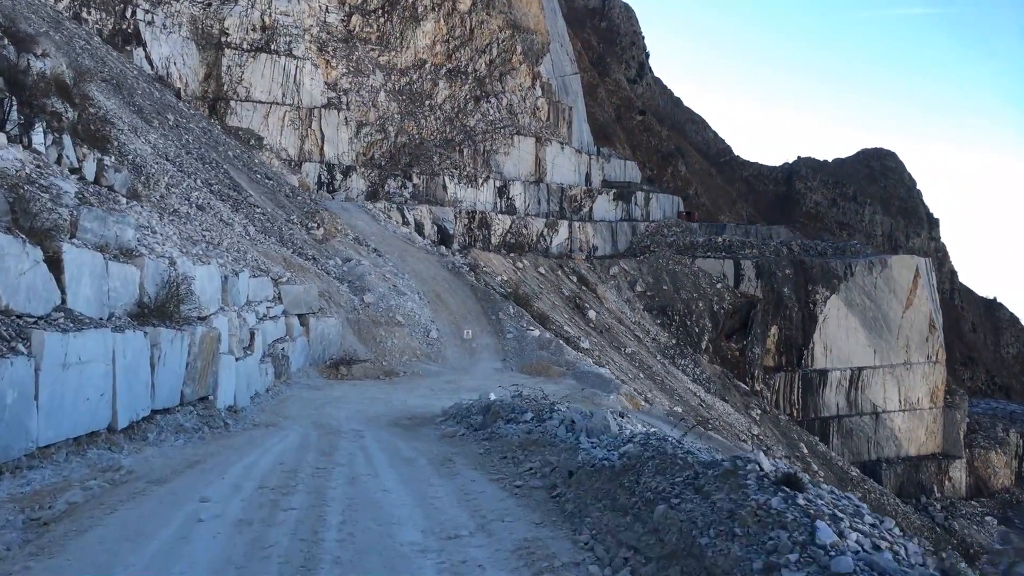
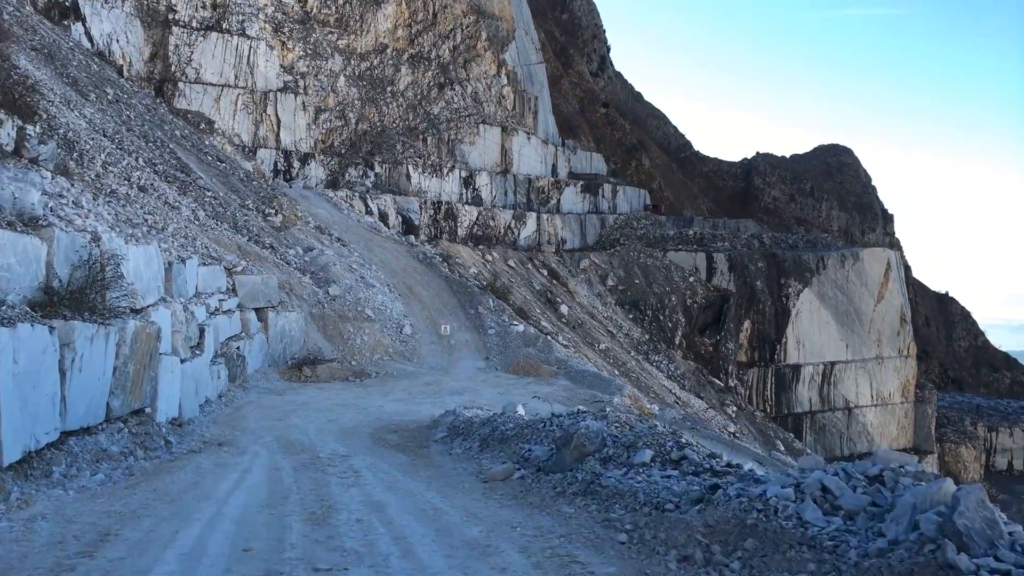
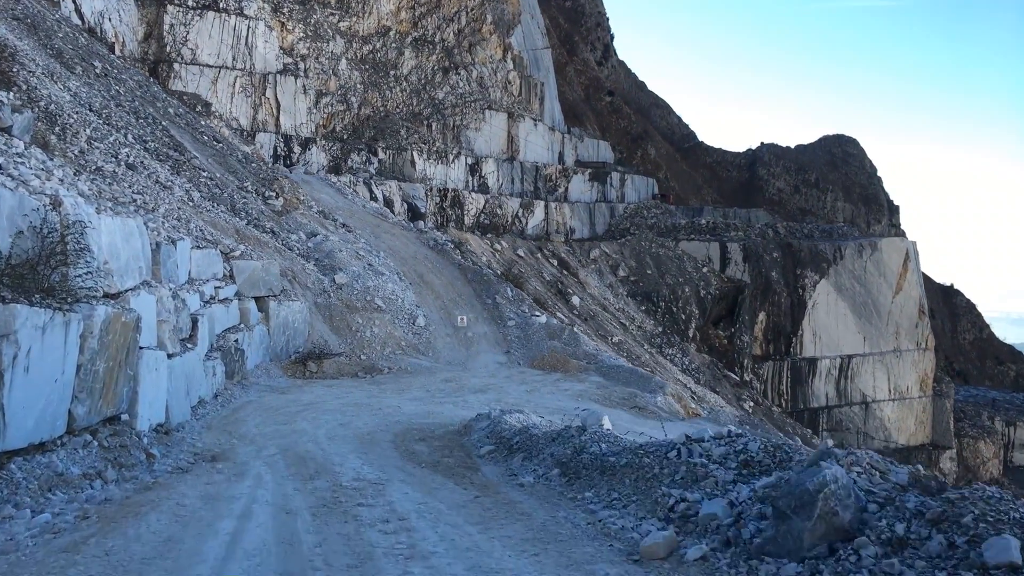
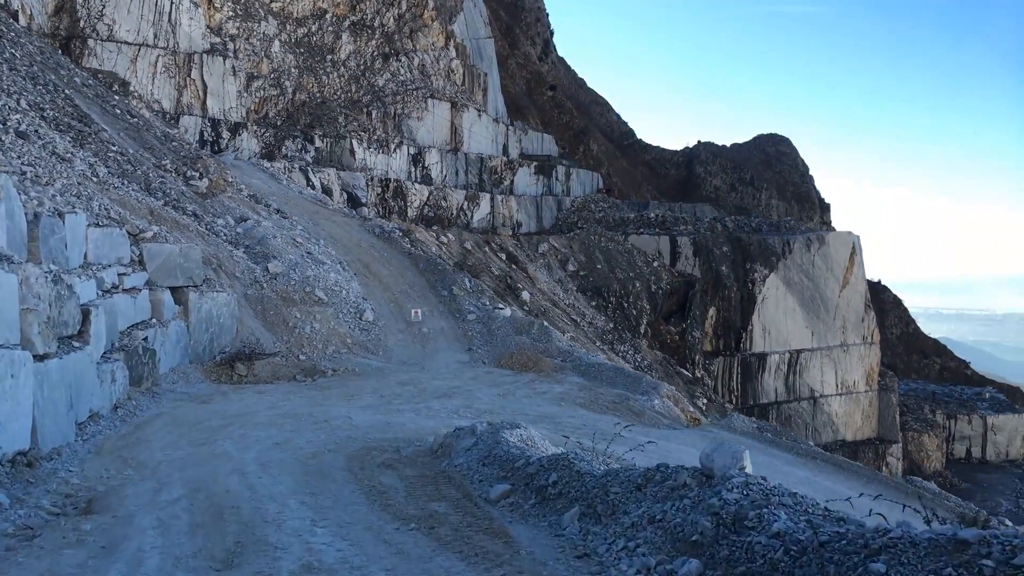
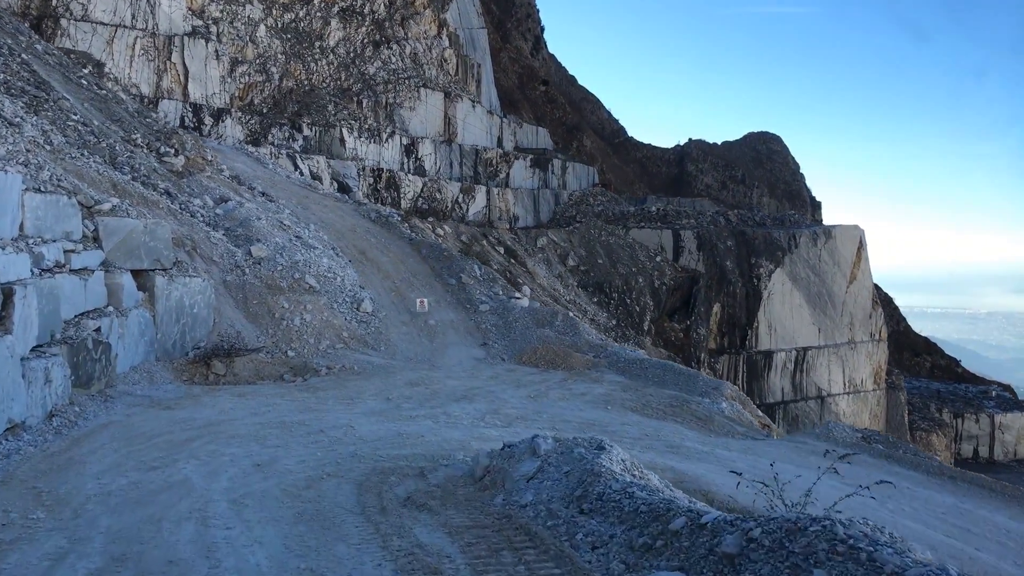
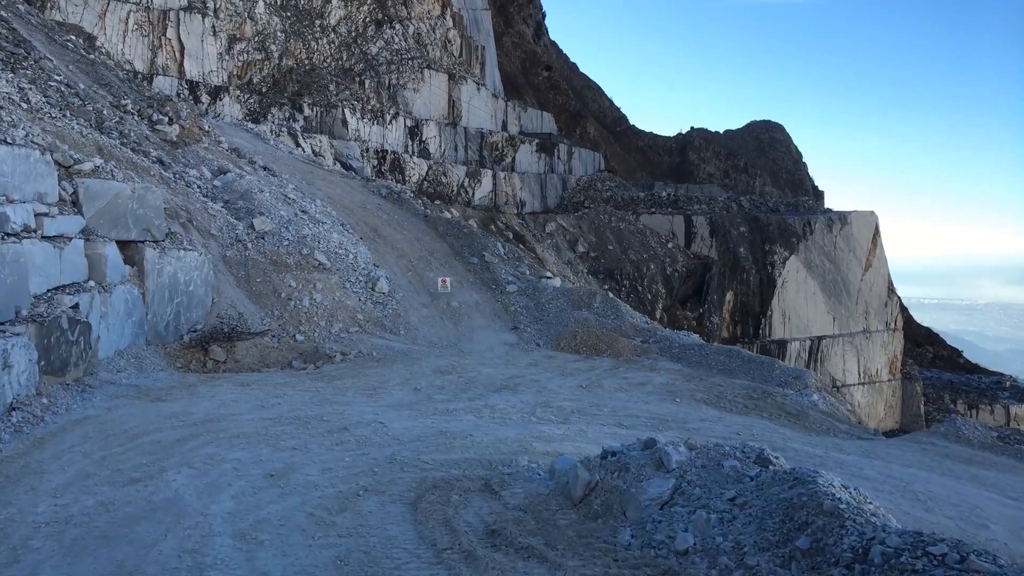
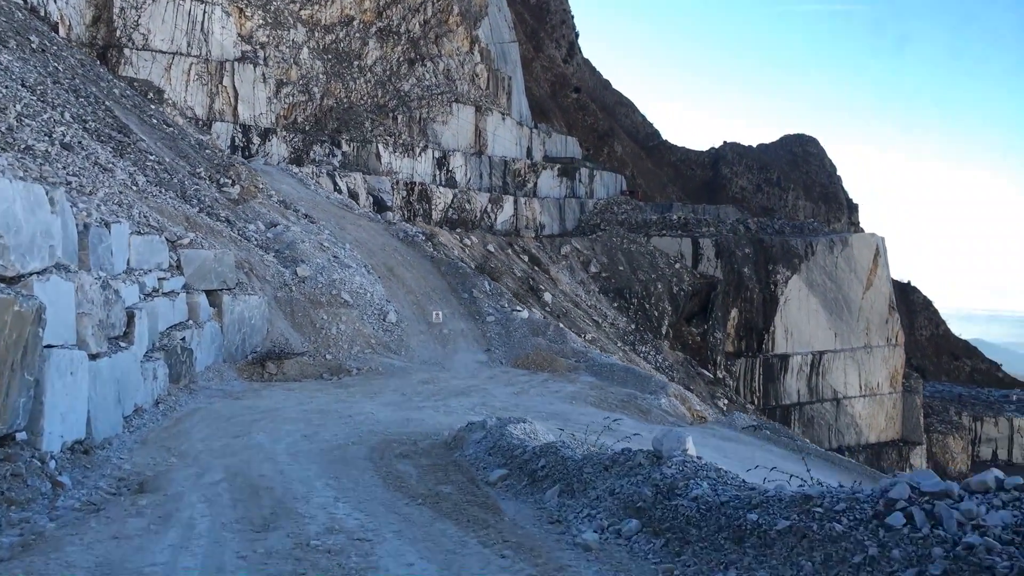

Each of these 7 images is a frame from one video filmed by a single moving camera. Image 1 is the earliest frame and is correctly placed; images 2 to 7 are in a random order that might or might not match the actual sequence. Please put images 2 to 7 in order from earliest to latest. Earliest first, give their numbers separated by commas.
2, 3, 7, 4, 5, 6
